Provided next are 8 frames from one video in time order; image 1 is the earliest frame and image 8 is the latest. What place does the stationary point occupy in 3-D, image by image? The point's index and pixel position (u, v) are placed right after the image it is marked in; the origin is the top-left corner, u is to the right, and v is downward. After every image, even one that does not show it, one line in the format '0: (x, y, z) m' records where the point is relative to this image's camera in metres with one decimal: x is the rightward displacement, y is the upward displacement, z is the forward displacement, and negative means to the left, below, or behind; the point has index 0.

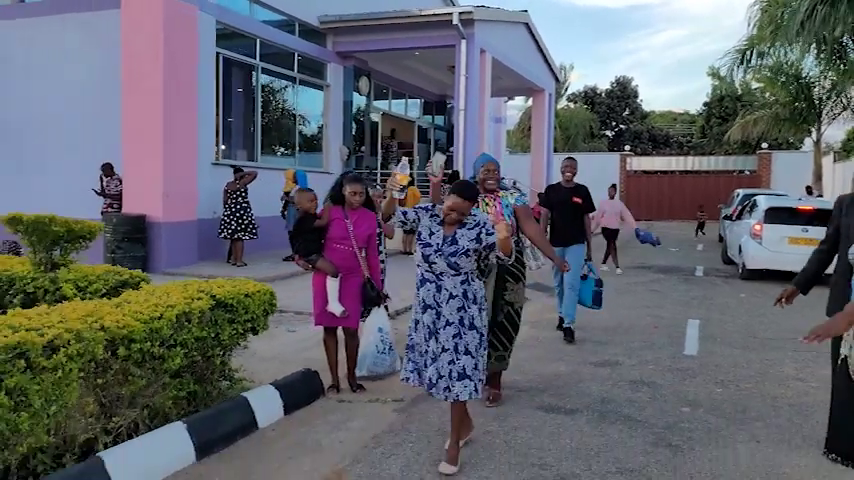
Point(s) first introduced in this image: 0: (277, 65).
0: (-3.1, +3.6, +14.4) m
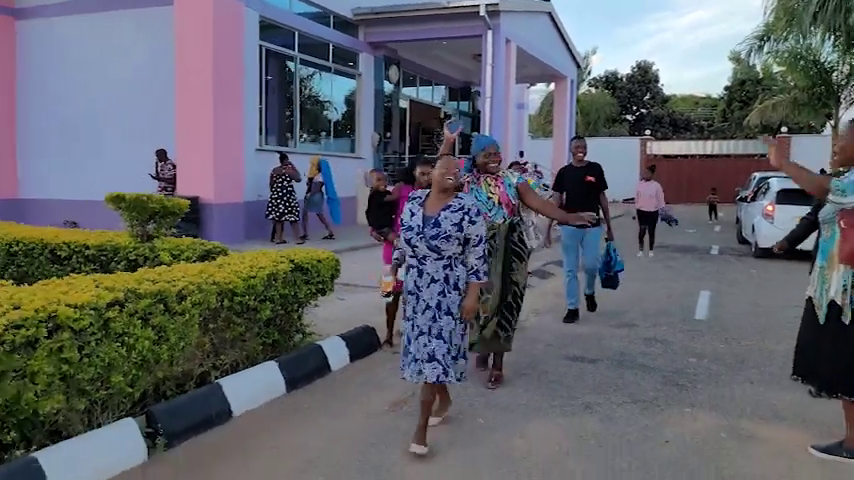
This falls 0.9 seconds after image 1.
0: (-2.5, +4.0, +15.3) m
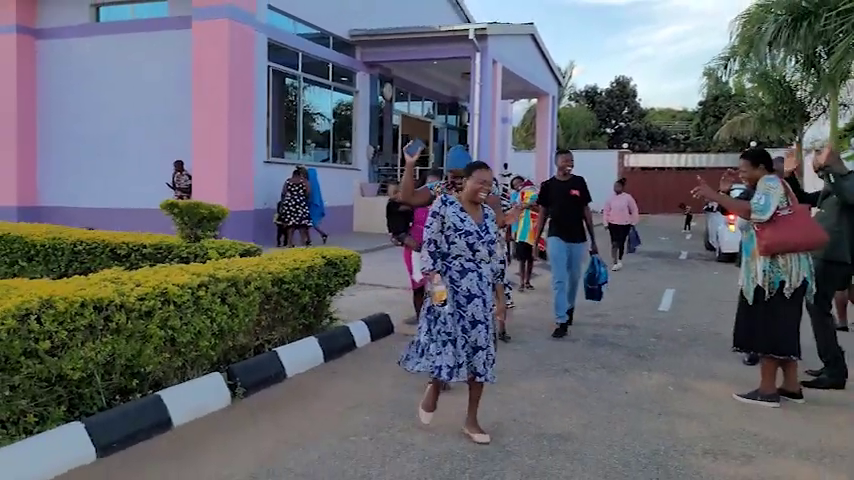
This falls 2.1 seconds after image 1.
0: (-2.6, +3.8, +16.4) m
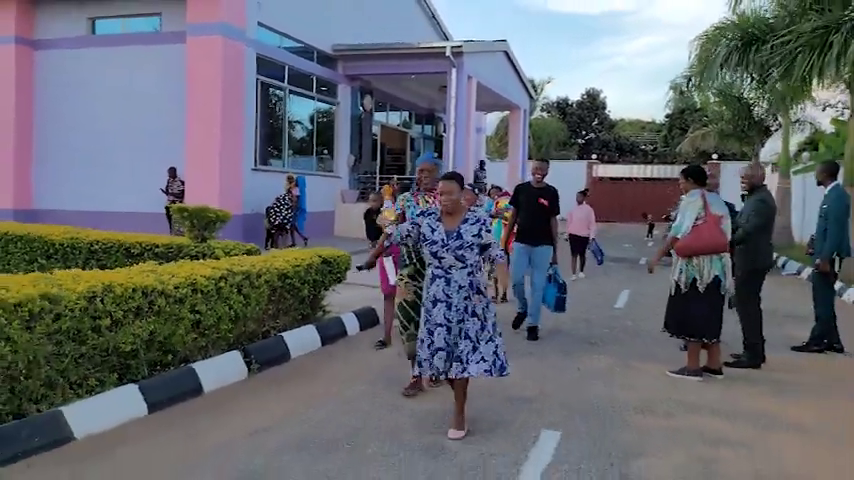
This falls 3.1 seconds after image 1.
0: (-3.1, +3.7, +17.3) m
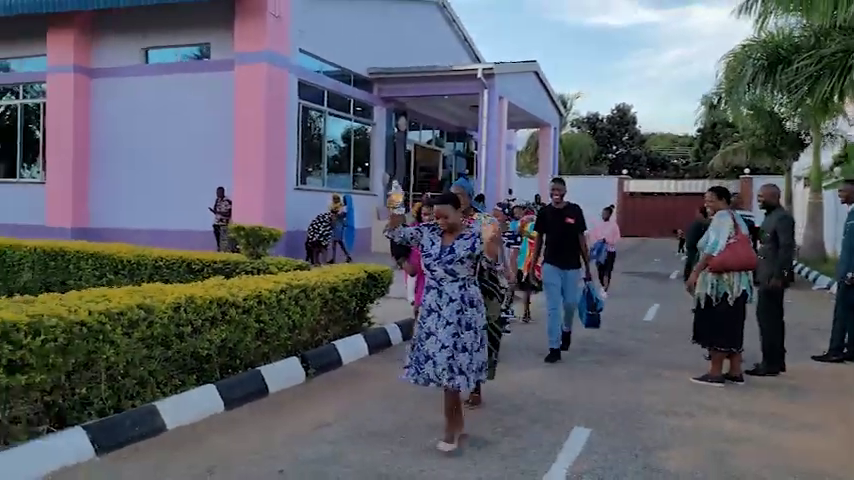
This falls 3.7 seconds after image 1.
0: (-2.3, +3.3, +18.1) m
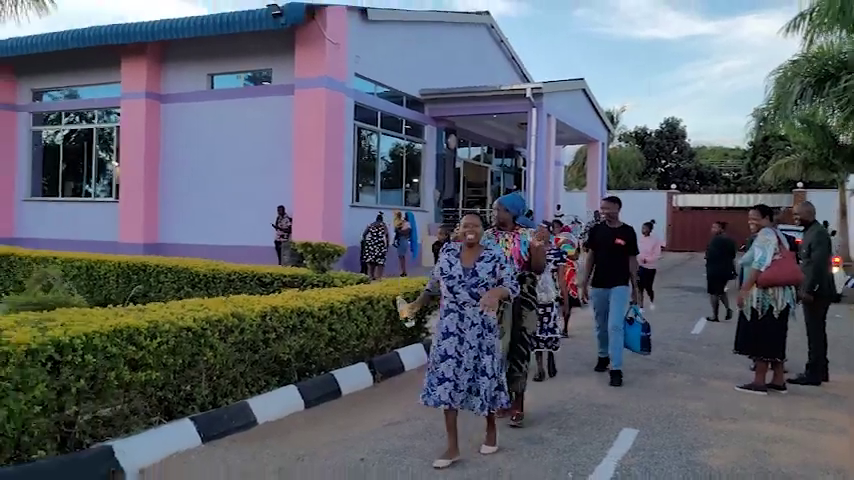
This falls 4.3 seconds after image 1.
0: (-1.0, +2.9, +18.9) m
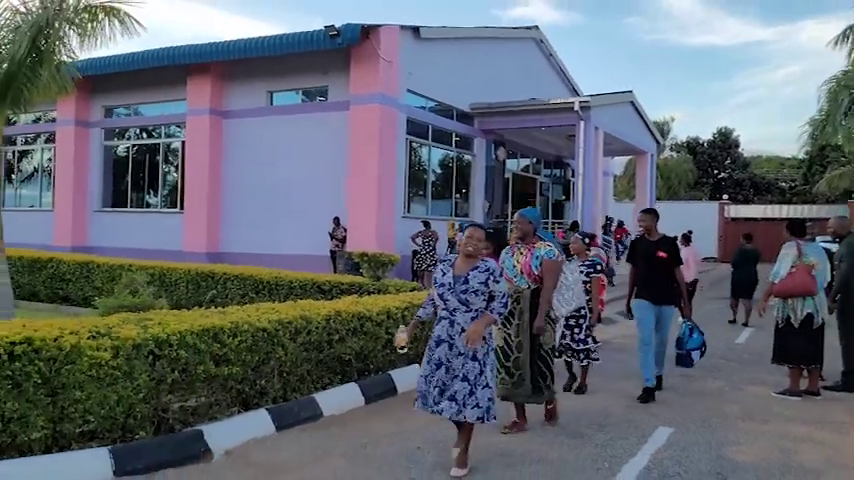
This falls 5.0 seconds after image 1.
0: (+0.4, +2.7, +19.5) m
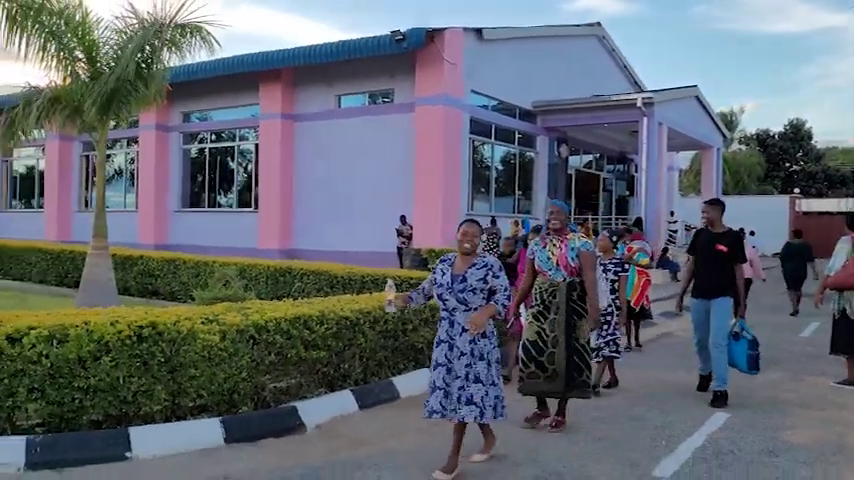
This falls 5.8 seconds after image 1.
0: (+2.1, +2.8, +19.9) m
